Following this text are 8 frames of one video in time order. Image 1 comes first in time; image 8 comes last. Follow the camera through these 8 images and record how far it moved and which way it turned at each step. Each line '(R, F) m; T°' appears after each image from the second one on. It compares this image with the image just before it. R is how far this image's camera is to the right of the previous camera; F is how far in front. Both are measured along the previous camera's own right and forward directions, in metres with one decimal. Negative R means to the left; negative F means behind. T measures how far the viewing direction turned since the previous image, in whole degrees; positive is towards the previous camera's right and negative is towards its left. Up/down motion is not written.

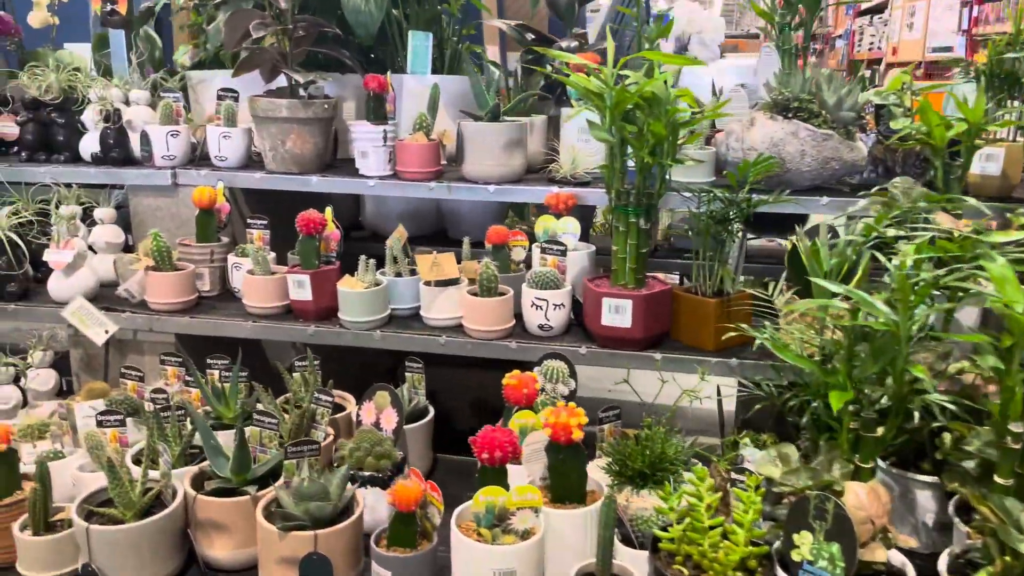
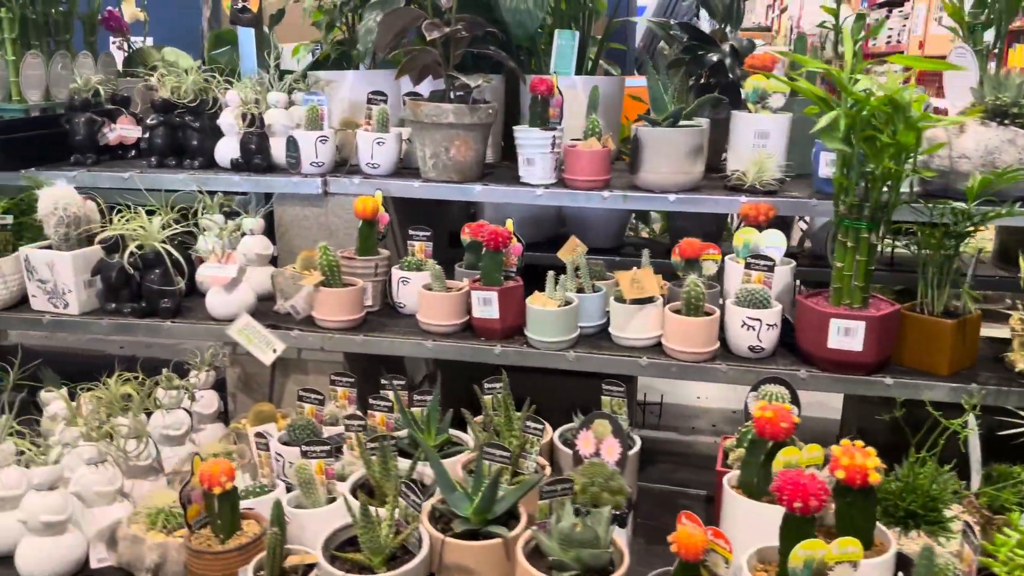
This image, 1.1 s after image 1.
(-0.4, +0.1) m; 0°
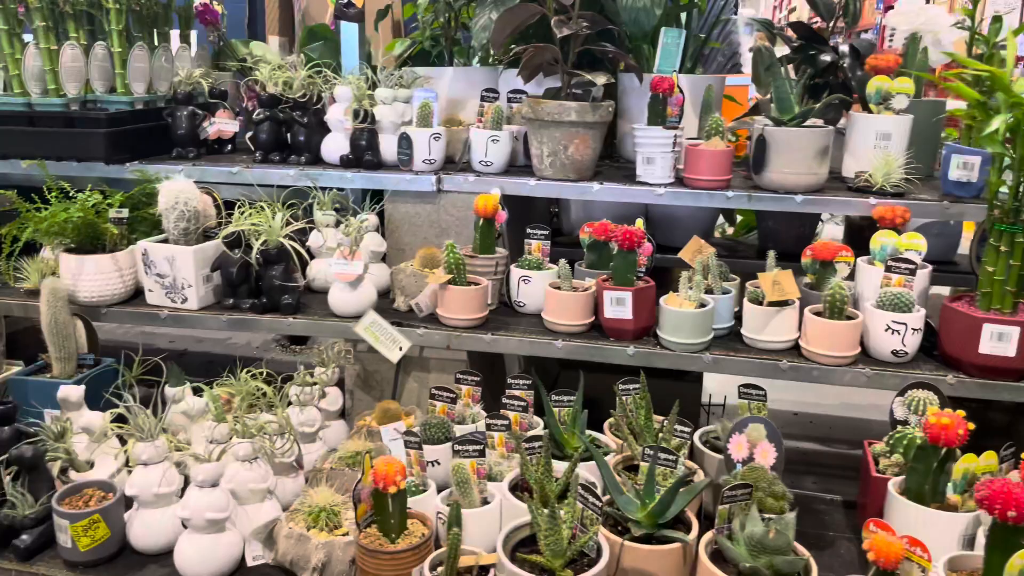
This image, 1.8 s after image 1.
(-0.3, 0.0) m; 0°
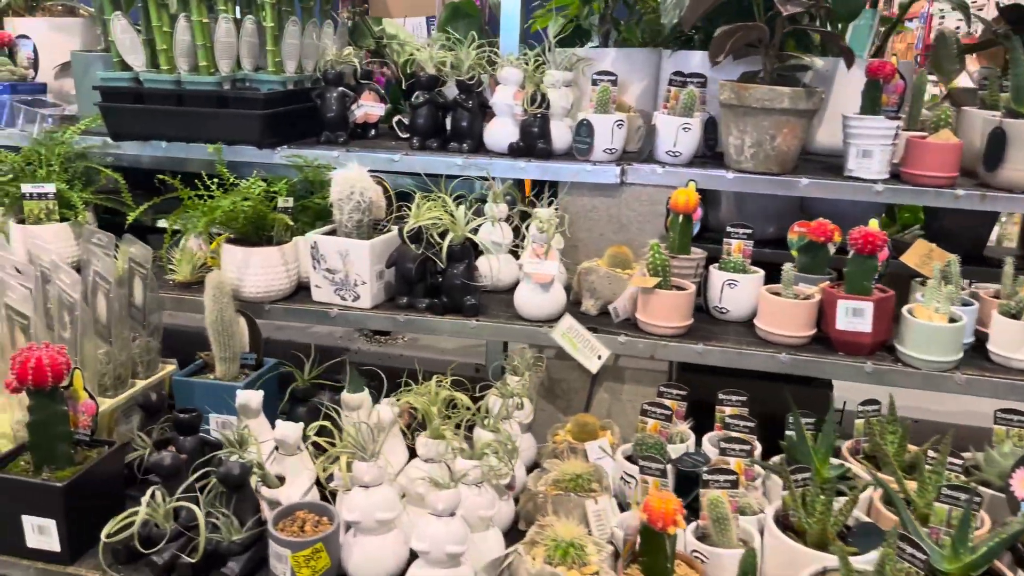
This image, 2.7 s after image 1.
(-0.4, +0.2) m; -1°
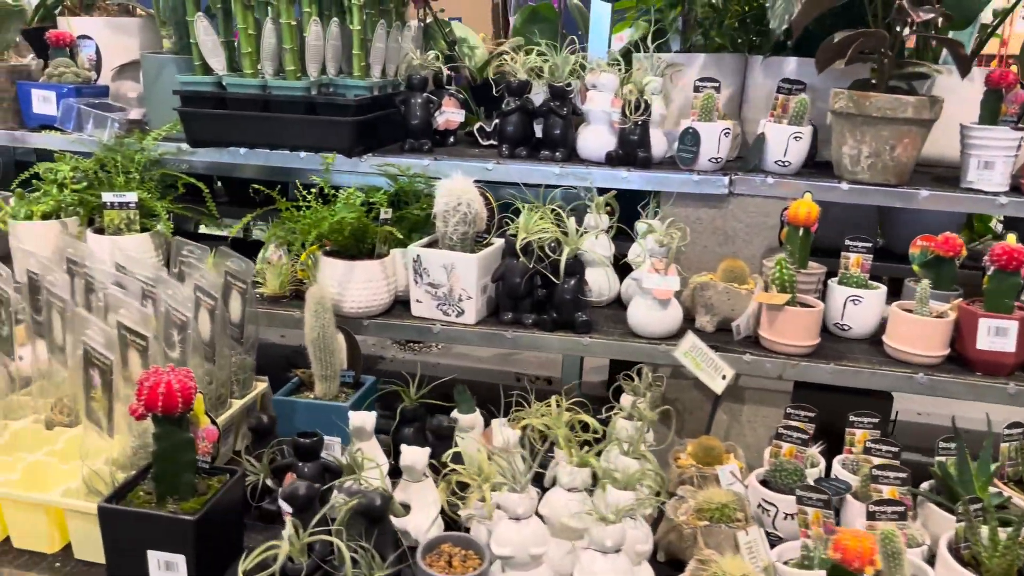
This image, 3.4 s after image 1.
(-0.3, +0.1) m; +1°
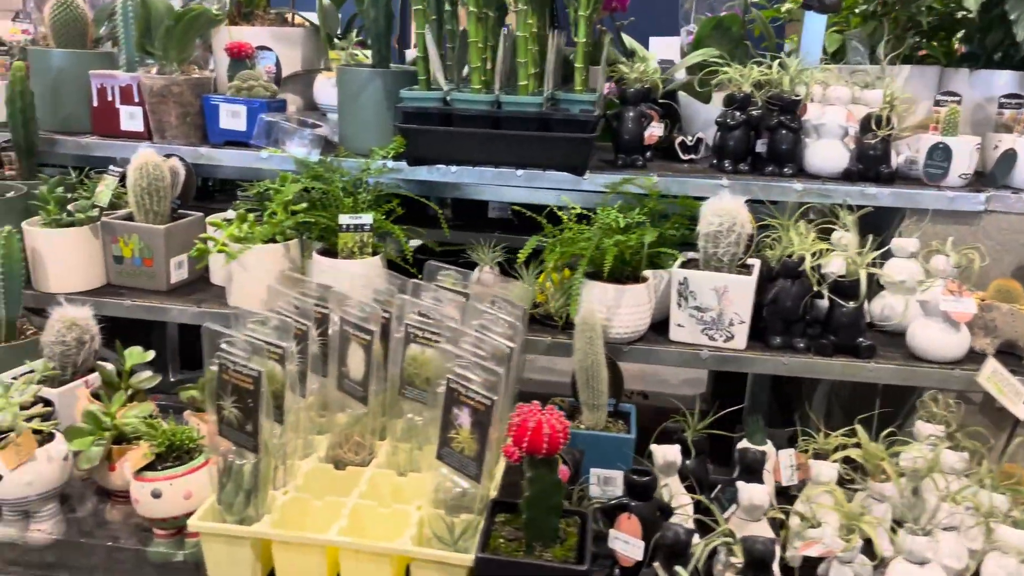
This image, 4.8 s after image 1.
(-0.6, +0.1) m; +2°
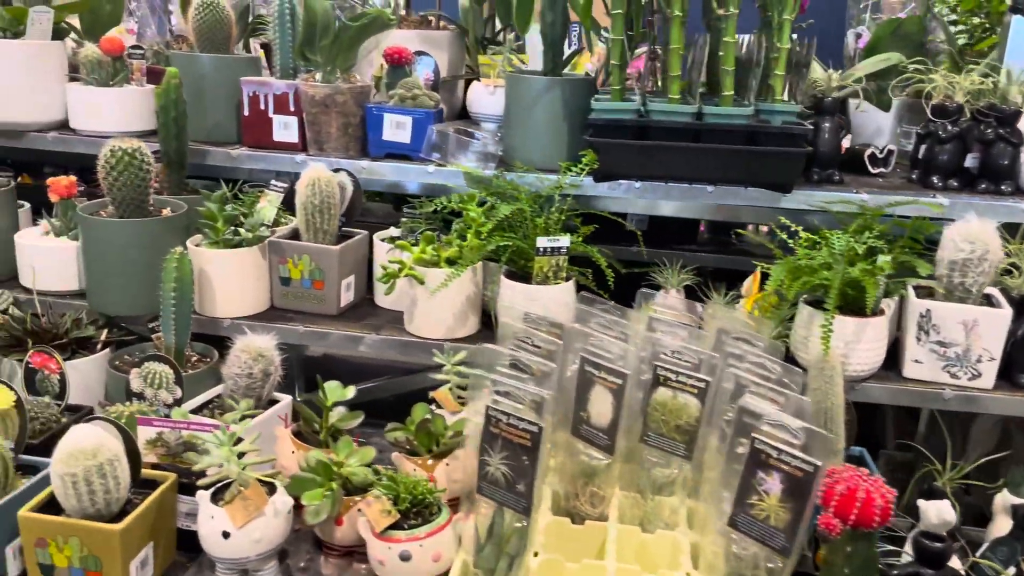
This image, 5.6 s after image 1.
(-0.4, +0.1) m; -1°
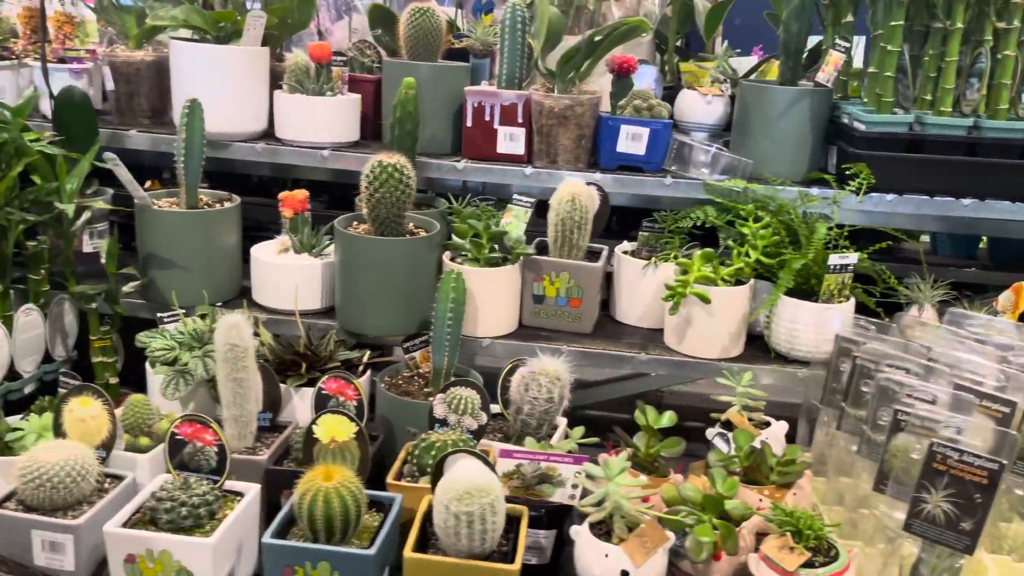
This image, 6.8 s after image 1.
(-0.6, +0.1) m; +2°
